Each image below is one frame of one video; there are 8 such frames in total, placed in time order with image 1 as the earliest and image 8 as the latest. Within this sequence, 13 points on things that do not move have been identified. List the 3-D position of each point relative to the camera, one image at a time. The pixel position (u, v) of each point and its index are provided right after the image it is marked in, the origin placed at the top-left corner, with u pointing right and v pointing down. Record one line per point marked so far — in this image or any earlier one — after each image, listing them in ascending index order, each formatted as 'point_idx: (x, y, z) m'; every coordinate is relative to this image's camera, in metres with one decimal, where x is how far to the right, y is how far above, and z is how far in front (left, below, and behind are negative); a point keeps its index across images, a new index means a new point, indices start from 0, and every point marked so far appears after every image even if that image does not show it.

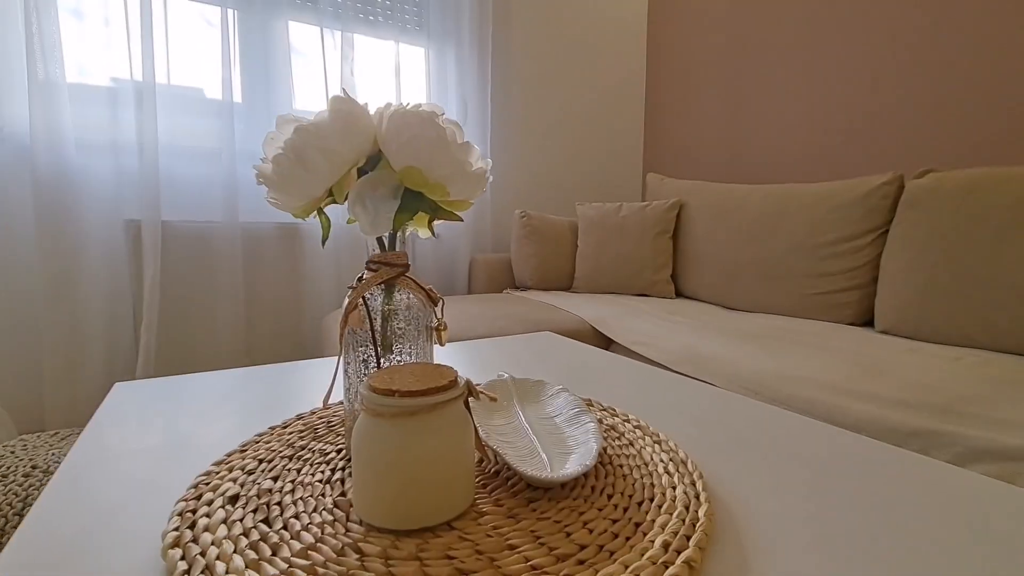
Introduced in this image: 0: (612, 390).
0: (+0.1, -0.1, +0.7) m
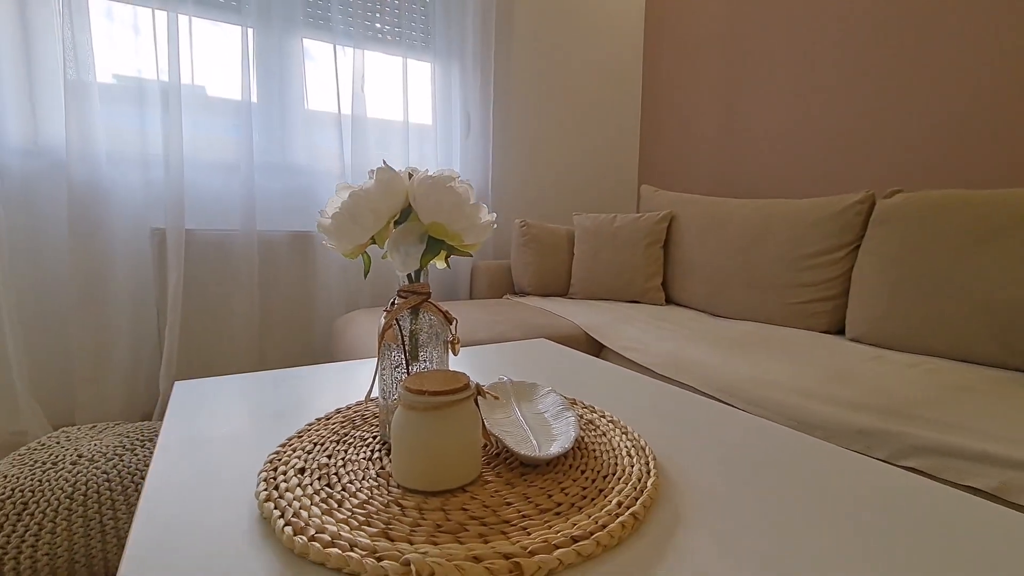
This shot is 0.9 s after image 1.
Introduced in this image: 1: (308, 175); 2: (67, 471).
0: (+0.1, -0.2, +0.8) m
1: (-0.8, +0.5, +2.0) m
2: (-1.0, -0.4, +1.1) m
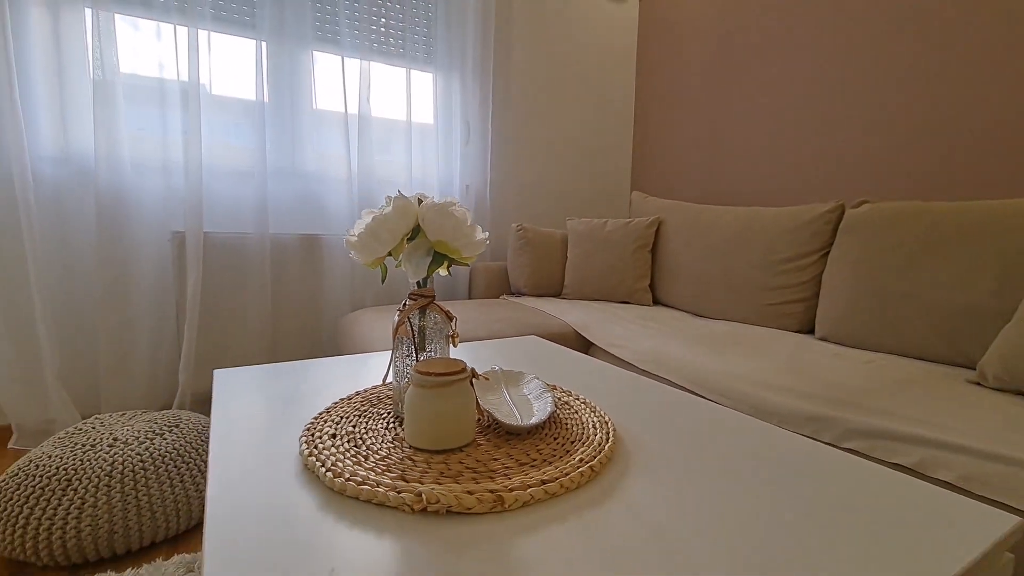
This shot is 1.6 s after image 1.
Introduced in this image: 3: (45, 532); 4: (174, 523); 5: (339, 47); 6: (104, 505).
0: (+0.1, -0.2, +0.9) m
1: (-0.8, +0.5, +2.1) m
2: (-1.0, -0.4, +1.2) m
3: (-1.1, -0.6, +1.1) m
4: (-0.9, -0.6, +1.3) m
5: (-0.7, +1.0, +2.1) m
6: (-1.0, -0.5, +1.2) m
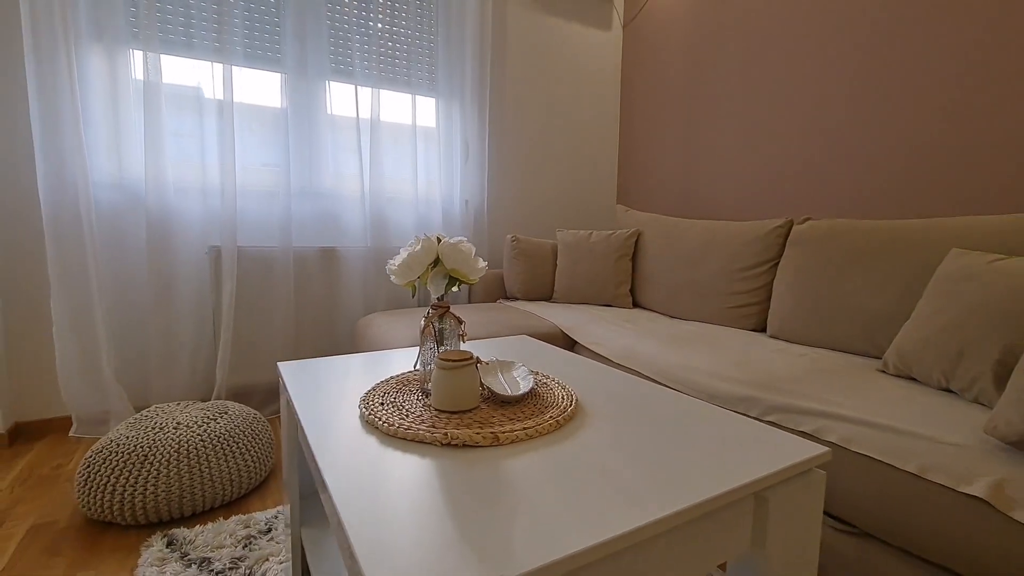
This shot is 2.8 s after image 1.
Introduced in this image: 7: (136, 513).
0: (+0.1, -0.2, +1.2) m
1: (-0.9, +0.4, +2.4) m
2: (-1.0, -0.4, +1.5) m
3: (-1.1, -0.6, +1.4) m
4: (-0.9, -0.6, +1.5) m
5: (-0.8, +1.0, +2.4) m
6: (-1.0, -0.6, +1.4) m
7: (-1.1, -0.7, +1.4) m
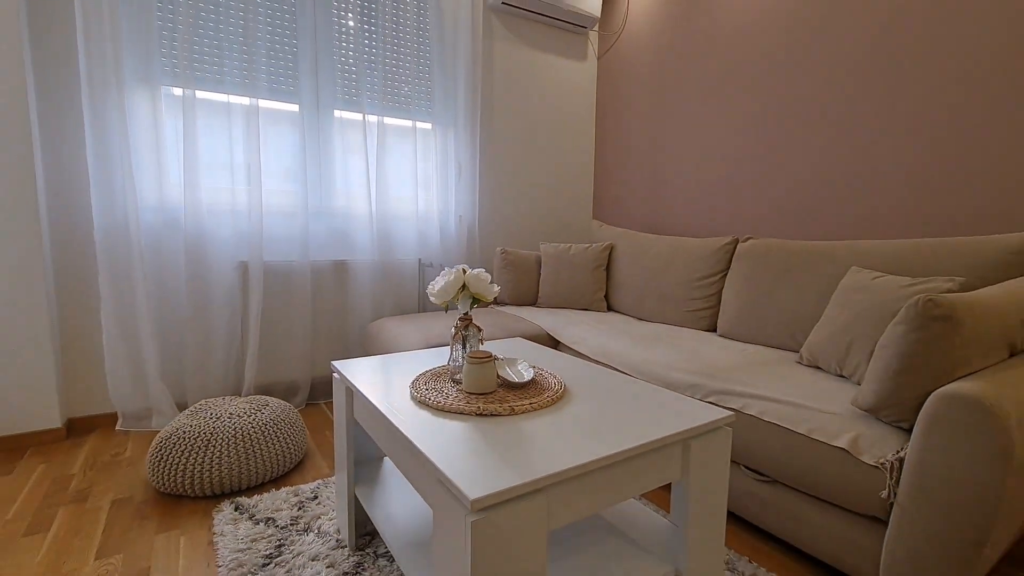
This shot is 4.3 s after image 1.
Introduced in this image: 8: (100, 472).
0: (+0.1, -0.2, +1.5) m
1: (-0.9, +0.4, +2.7) m
2: (-1.0, -0.5, +1.8) m
3: (-1.1, -0.7, +1.7) m
4: (-0.9, -0.7, +1.8) m
5: (-0.8, +1.0, +2.7) m
6: (-1.0, -0.6, +1.7) m
7: (-1.1, -0.7, +1.7) m
8: (-1.6, -0.7, +1.9) m
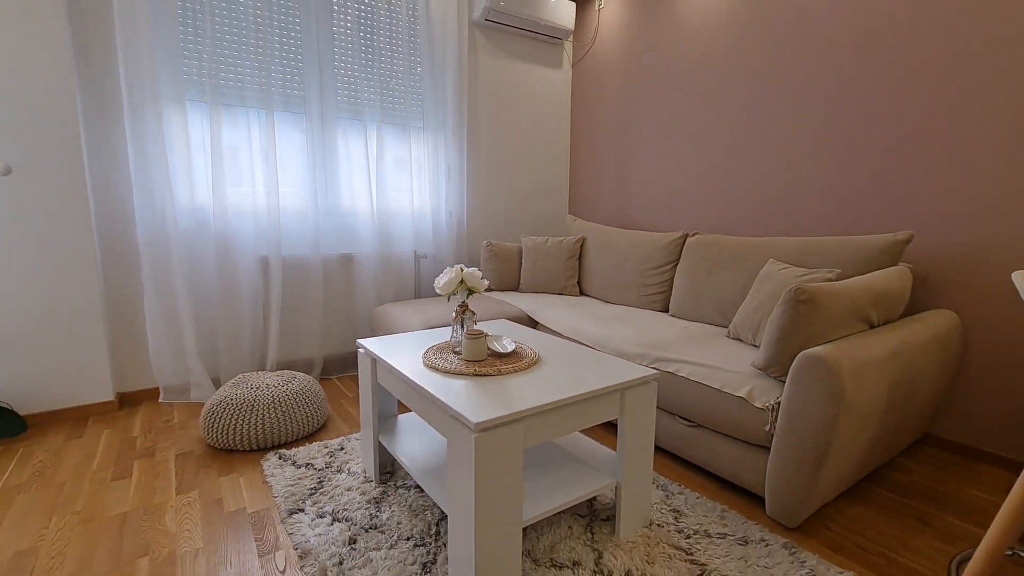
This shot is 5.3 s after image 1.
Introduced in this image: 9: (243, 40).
0: (+0.1, -0.2, +2.0) m
1: (-1.0, +0.5, +3.1) m
2: (-1.1, -0.5, +2.2) m
3: (-1.2, -0.6, +2.1) m
4: (-1.0, -0.7, +2.2) m
5: (-0.9, +1.0, +3.0) m
6: (-1.1, -0.6, +2.1) m
7: (-1.2, -0.7, +2.1) m
8: (-1.7, -0.7, +2.3) m
9: (-1.5, +1.3, +2.6) m
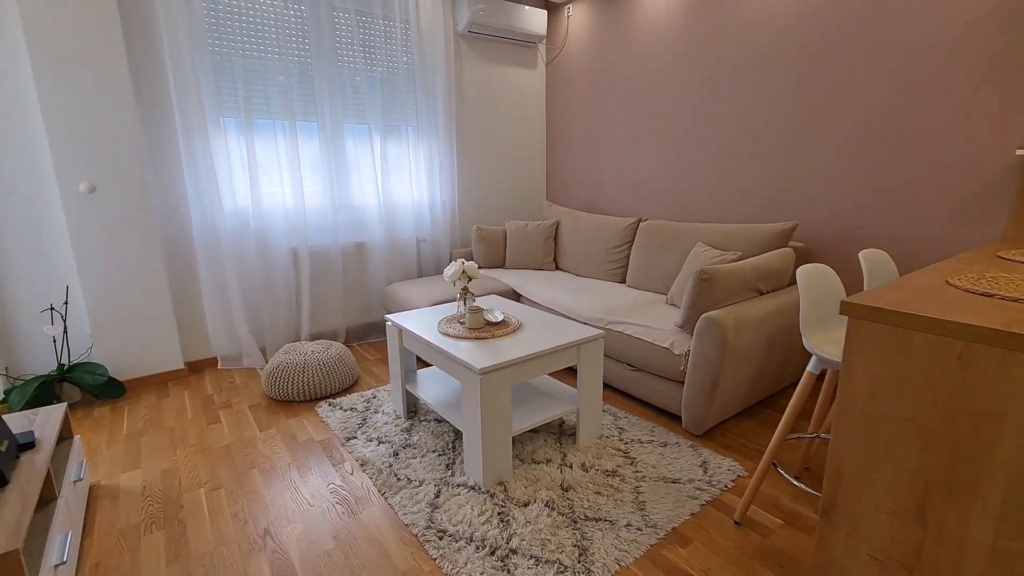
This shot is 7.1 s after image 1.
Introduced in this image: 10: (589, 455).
0: (0.0, -0.1, +2.6) m
1: (-1.1, +0.6, +3.6) m
2: (-1.2, -0.4, +2.8) m
3: (-1.2, -0.6, +2.8) m
4: (-1.0, -0.6, +2.9) m
5: (-1.1, +1.2, +3.6) m
6: (-1.1, -0.5, +2.8) m
7: (-1.2, -0.6, +2.8) m
8: (-1.7, -0.6, +2.9) m
9: (-1.6, +1.4, +3.1) m
10: (+0.3, -0.8, +2.2) m
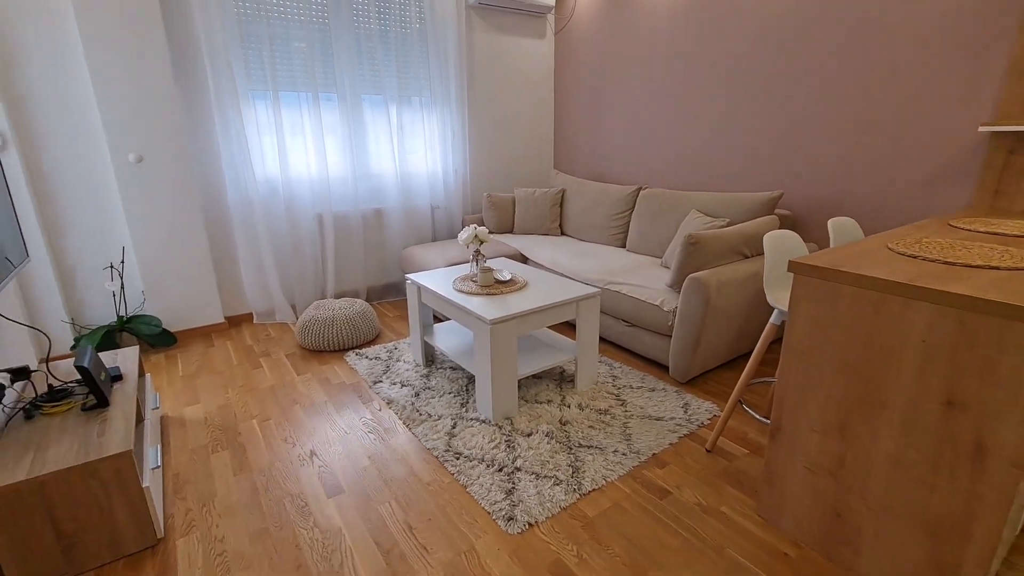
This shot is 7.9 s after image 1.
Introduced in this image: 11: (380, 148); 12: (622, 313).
0: (0.0, +0.1, +2.9) m
1: (-1.1, +0.9, +3.9) m
2: (-1.1, -0.2, +3.2) m
3: (-1.2, -0.3, +3.1) m
4: (-1.0, -0.3, +3.2) m
5: (-1.0, +1.5, +3.8) m
6: (-1.1, -0.3, +3.1) m
7: (-1.2, -0.4, +3.1) m
8: (-1.7, -0.4, +3.3) m
9: (-1.5, +1.7, +3.3) m
10: (+0.4, -0.6, +2.5) m
11: (-1.0, +1.1, +3.8) m
12: (+0.7, -0.2, +2.9) m
